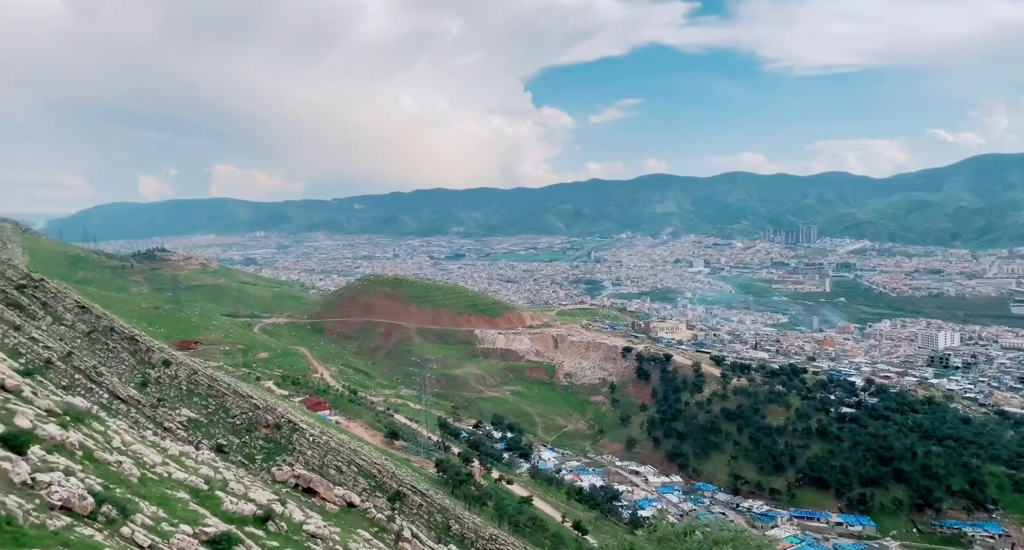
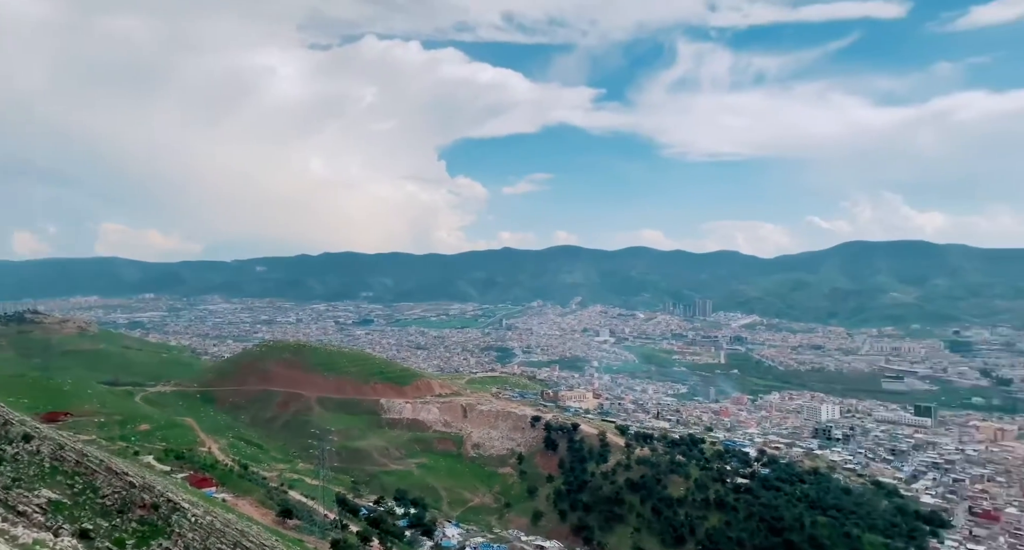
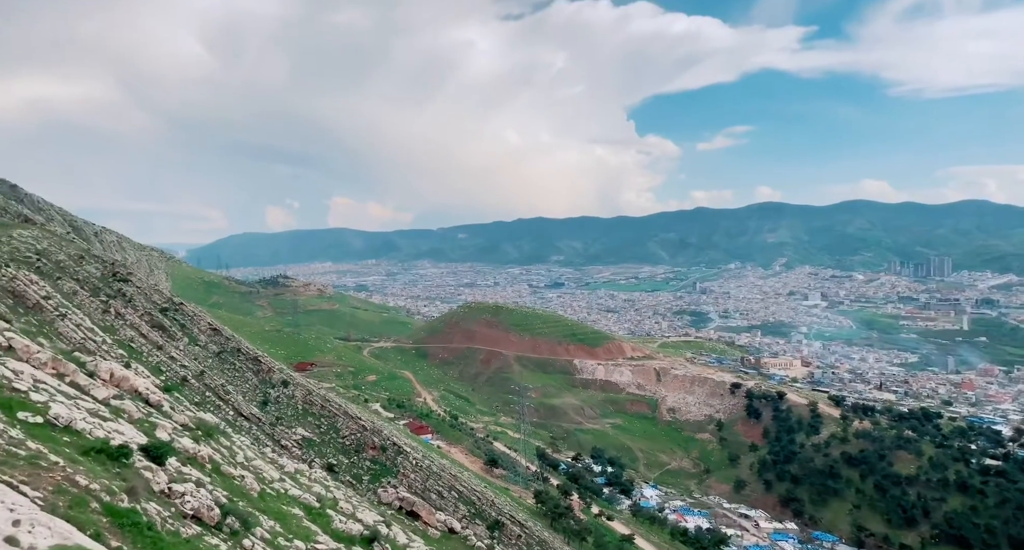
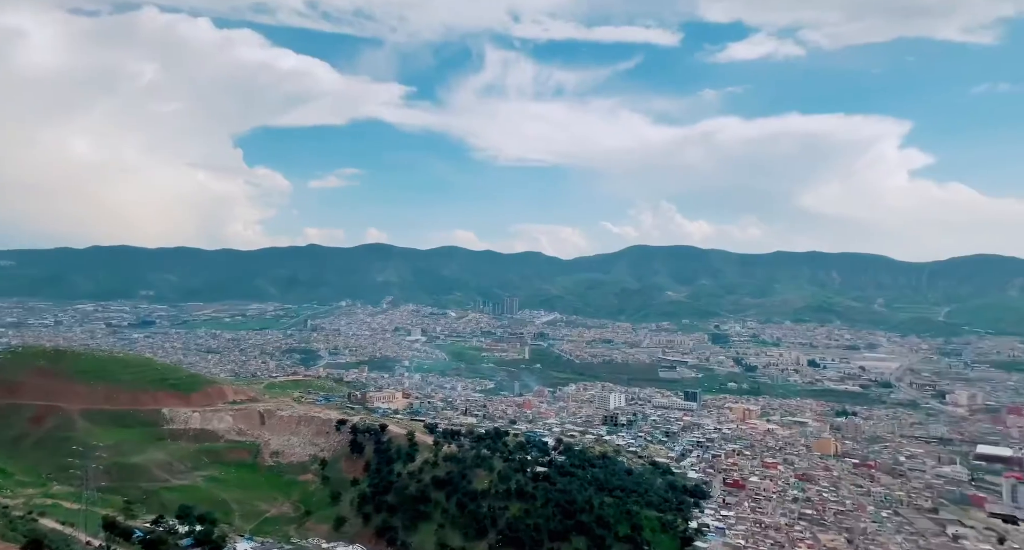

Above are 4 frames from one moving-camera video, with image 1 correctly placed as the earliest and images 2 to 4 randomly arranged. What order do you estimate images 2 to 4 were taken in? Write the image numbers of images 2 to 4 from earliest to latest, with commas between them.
3, 2, 4
